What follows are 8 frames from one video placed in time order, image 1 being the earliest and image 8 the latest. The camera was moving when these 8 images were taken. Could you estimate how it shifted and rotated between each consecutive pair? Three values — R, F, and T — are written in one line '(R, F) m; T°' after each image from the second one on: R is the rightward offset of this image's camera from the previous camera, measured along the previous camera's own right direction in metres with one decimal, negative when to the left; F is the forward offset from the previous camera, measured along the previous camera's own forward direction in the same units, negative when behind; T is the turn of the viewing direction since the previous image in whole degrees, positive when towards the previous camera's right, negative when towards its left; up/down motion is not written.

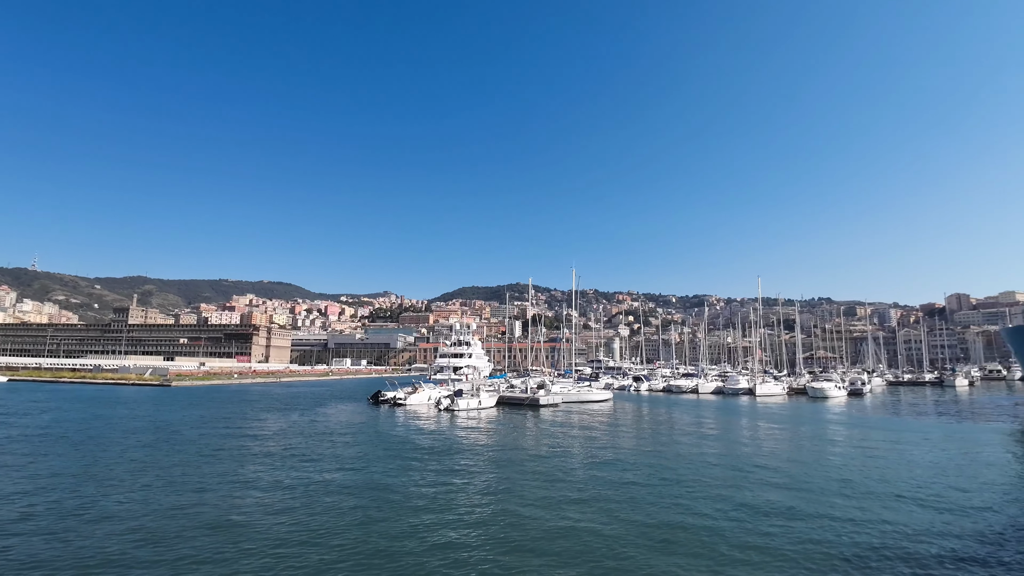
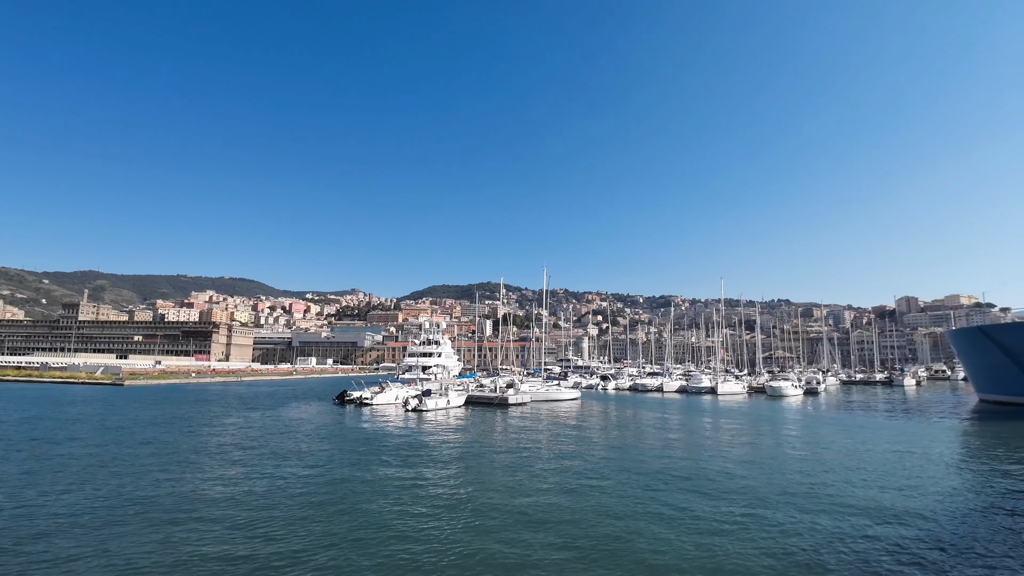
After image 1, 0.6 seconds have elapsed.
(-0.1, -0.1) m; +3°
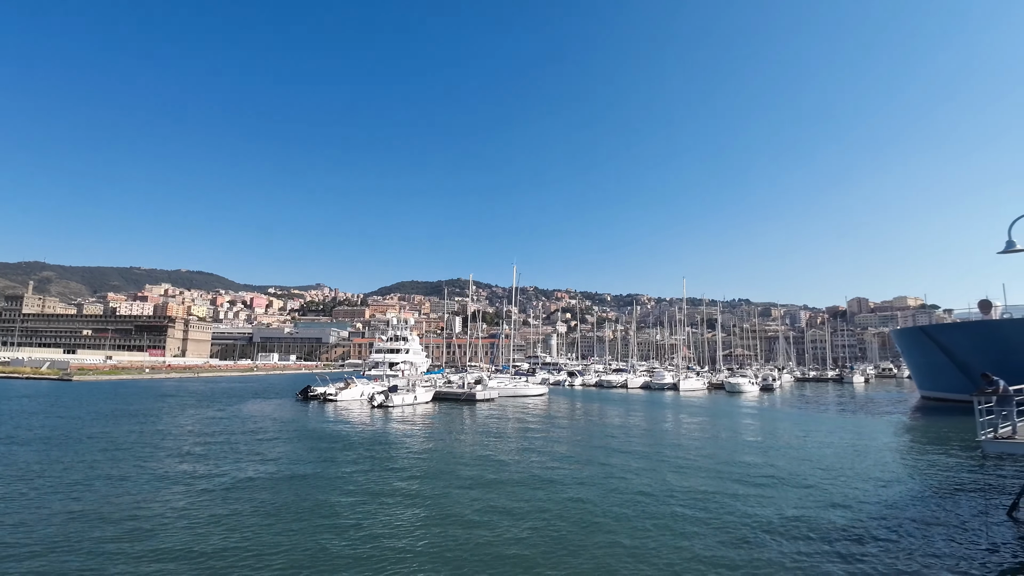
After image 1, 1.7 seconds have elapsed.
(-0.1, -0.2) m; +4°
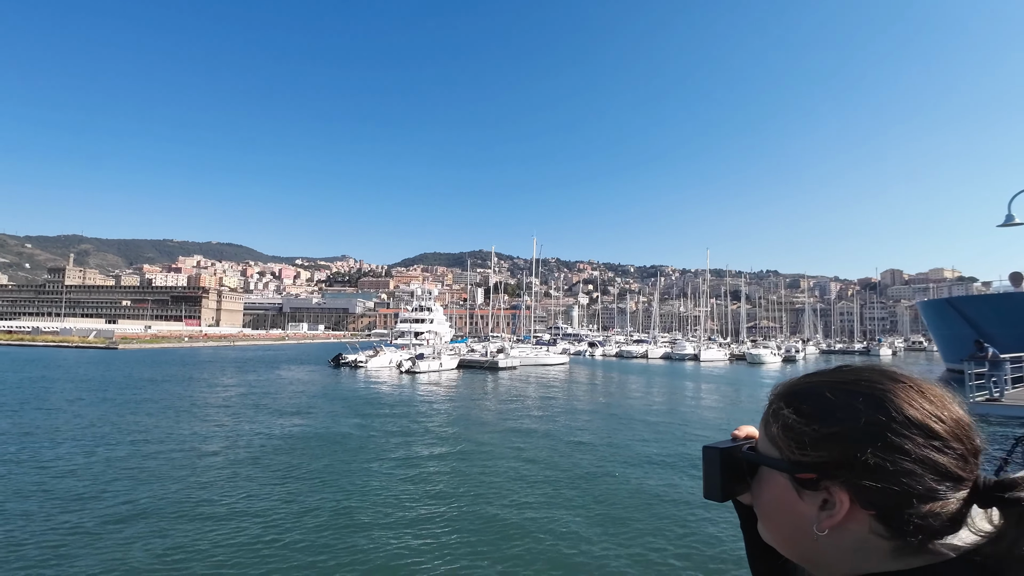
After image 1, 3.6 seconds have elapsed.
(+0.1, -1.0) m; -2°
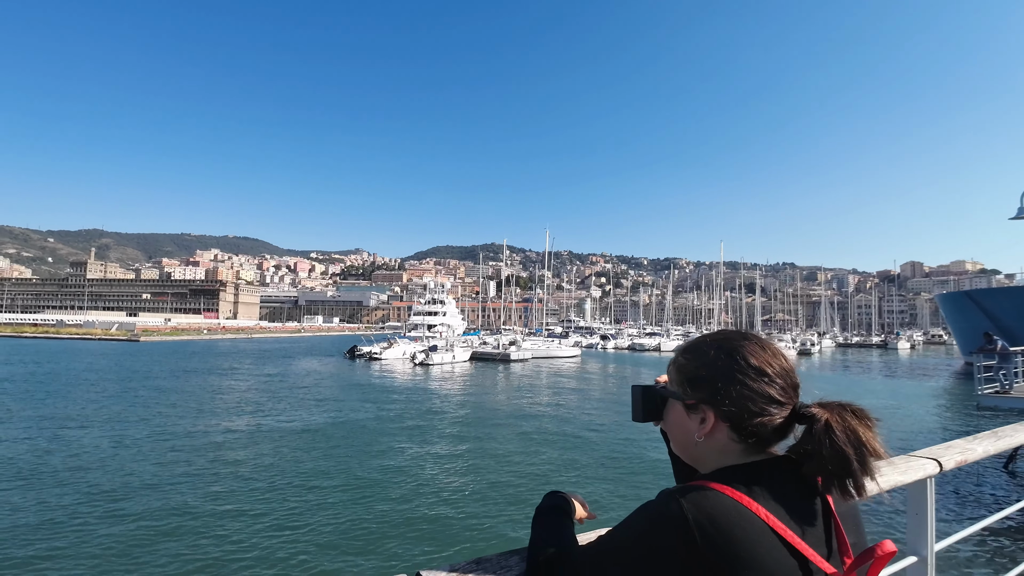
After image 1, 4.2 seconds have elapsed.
(+0.1, -0.3) m; -1°
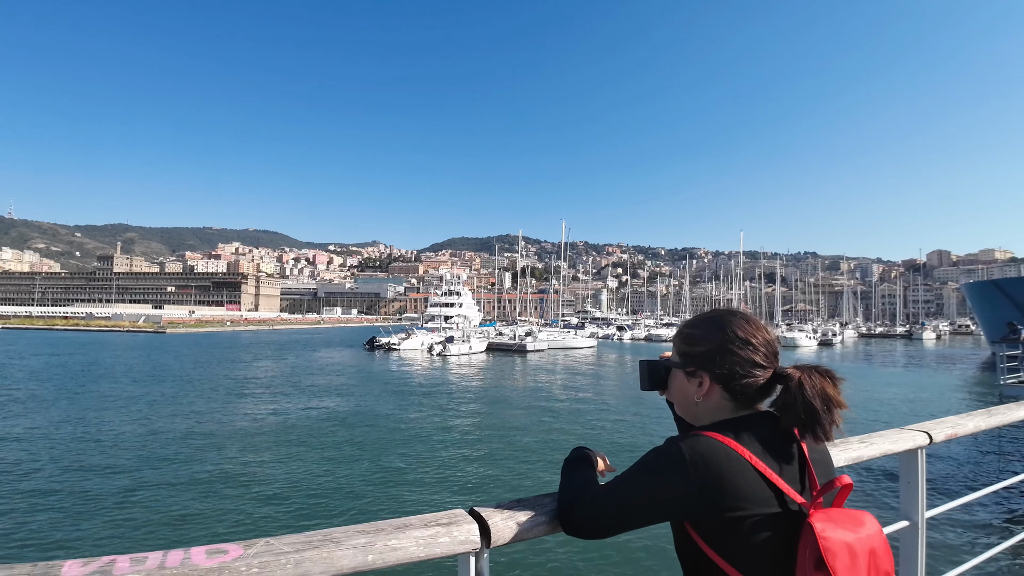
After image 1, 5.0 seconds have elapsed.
(+0.1, -0.1) m; -2°
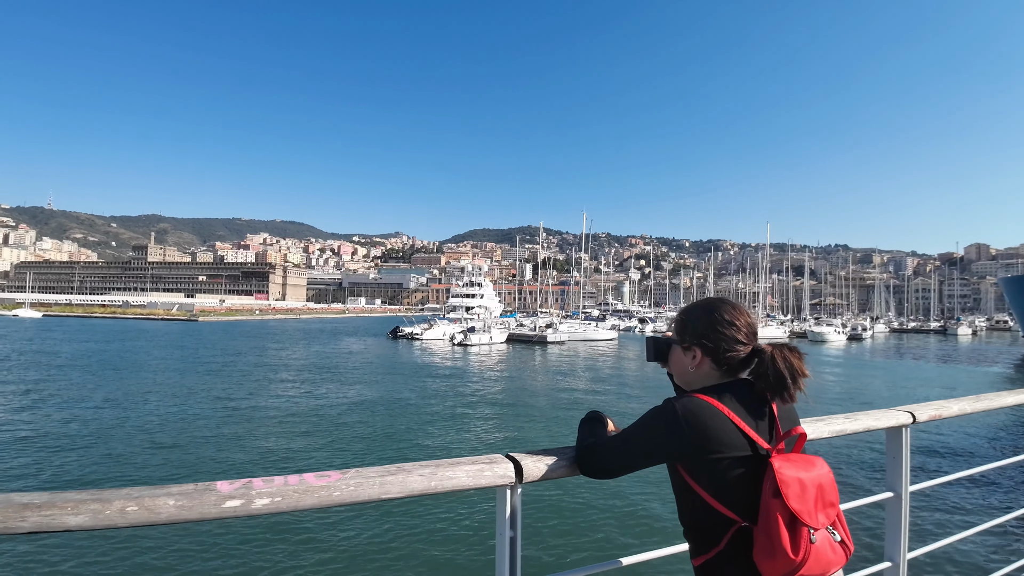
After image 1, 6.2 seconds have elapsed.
(+0.1, -0.3) m; -2°
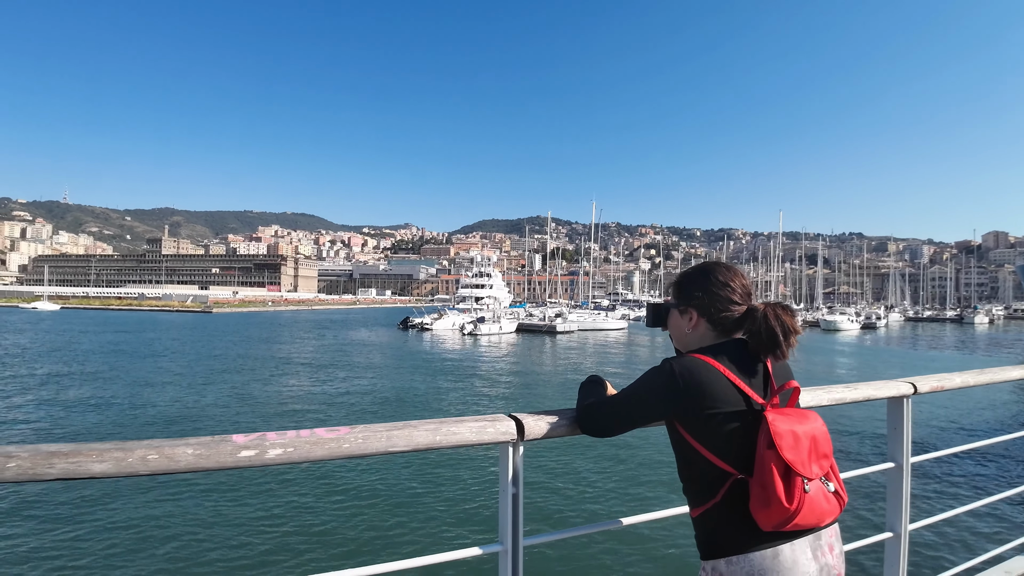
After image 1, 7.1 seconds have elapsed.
(0.0, -0.1) m; -1°
